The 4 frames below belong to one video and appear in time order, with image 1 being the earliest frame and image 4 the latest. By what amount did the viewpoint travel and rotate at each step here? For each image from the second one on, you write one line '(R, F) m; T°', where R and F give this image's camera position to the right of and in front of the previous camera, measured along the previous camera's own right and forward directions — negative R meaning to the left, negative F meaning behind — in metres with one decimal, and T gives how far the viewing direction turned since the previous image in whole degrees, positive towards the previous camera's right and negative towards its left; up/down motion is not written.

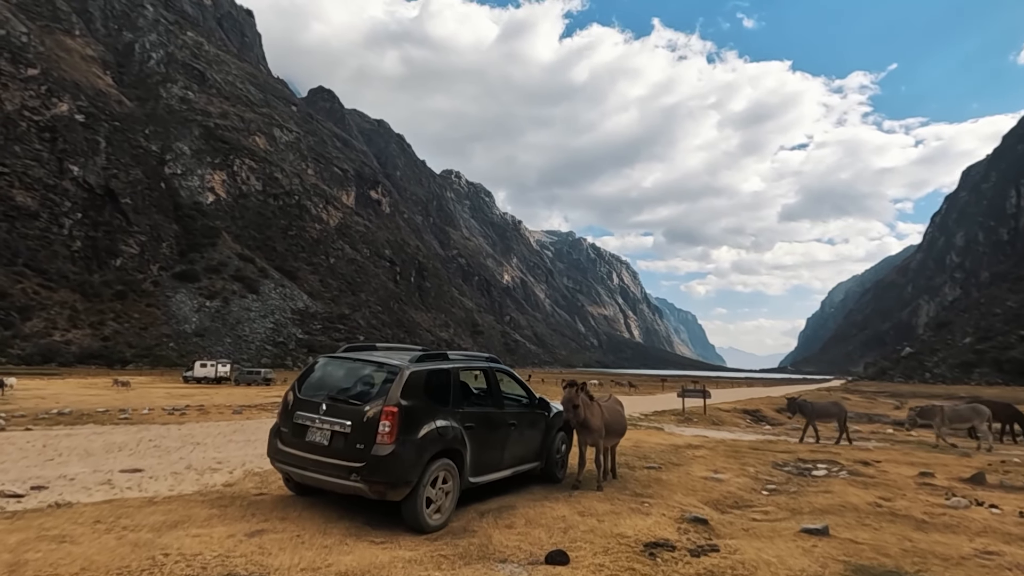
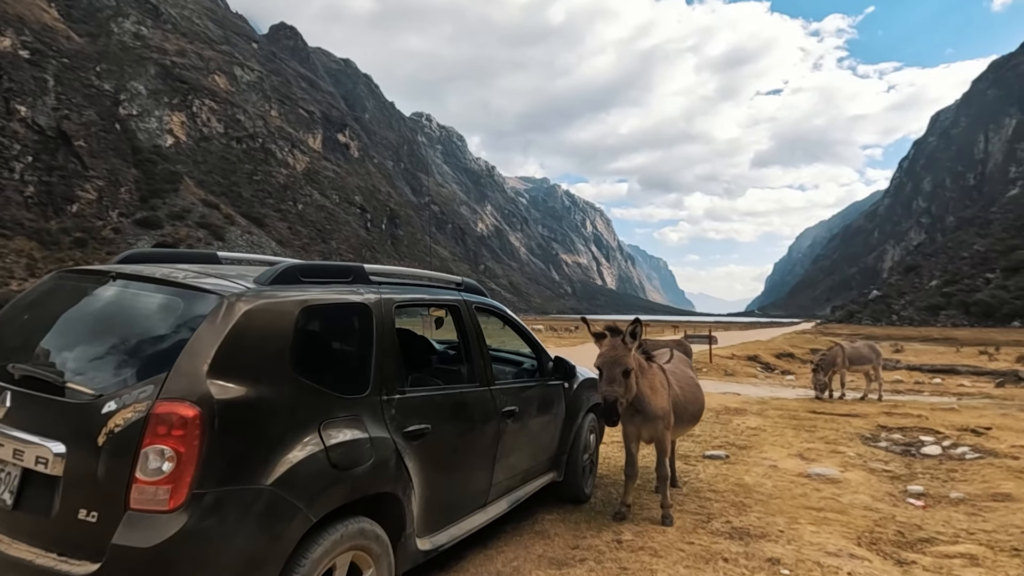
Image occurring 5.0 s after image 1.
(-0.2, +4.9) m; +2°
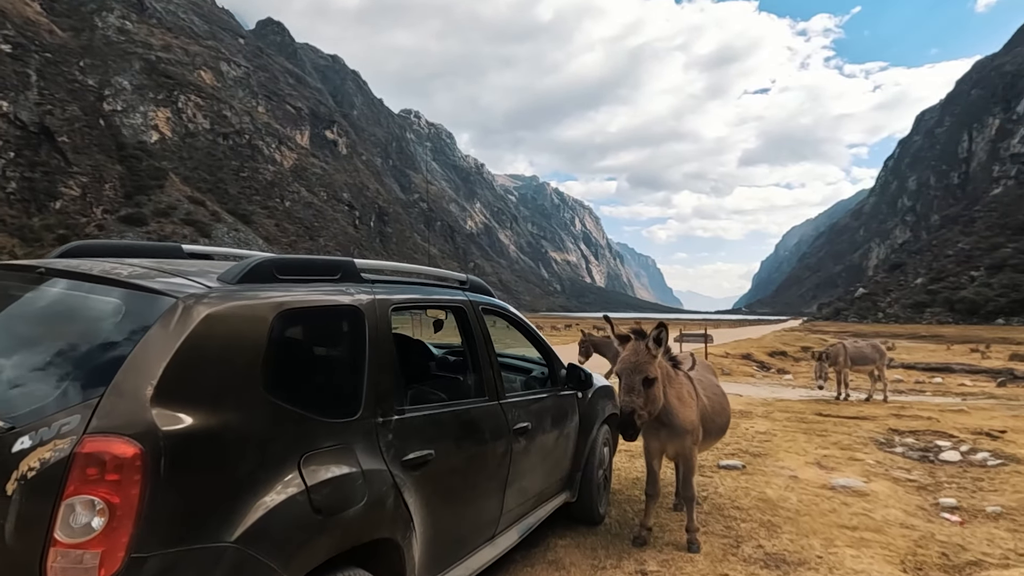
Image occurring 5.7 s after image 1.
(-0.2, +0.6) m; +1°
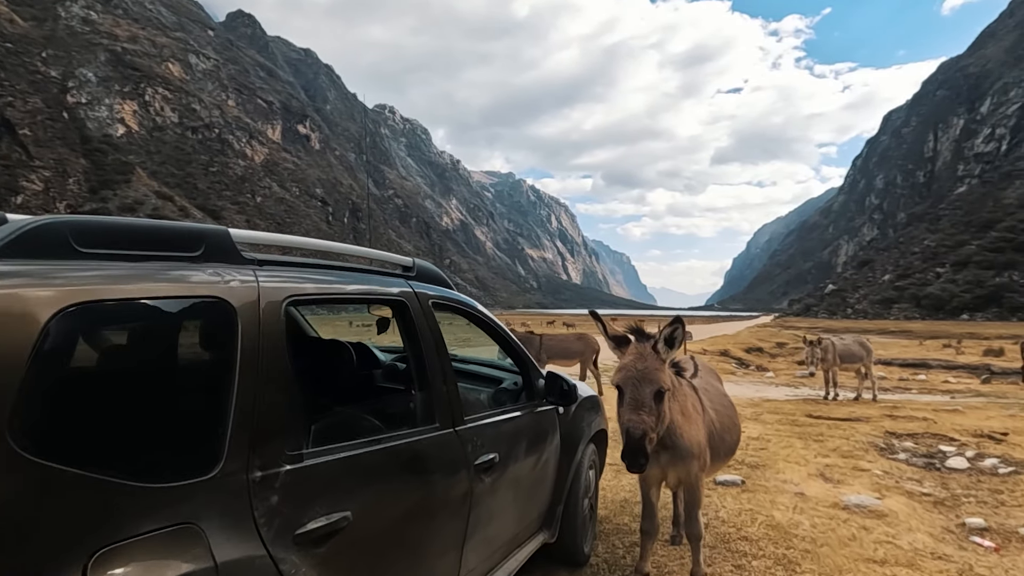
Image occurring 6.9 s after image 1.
(+0.1, +1.0) m; +2°
